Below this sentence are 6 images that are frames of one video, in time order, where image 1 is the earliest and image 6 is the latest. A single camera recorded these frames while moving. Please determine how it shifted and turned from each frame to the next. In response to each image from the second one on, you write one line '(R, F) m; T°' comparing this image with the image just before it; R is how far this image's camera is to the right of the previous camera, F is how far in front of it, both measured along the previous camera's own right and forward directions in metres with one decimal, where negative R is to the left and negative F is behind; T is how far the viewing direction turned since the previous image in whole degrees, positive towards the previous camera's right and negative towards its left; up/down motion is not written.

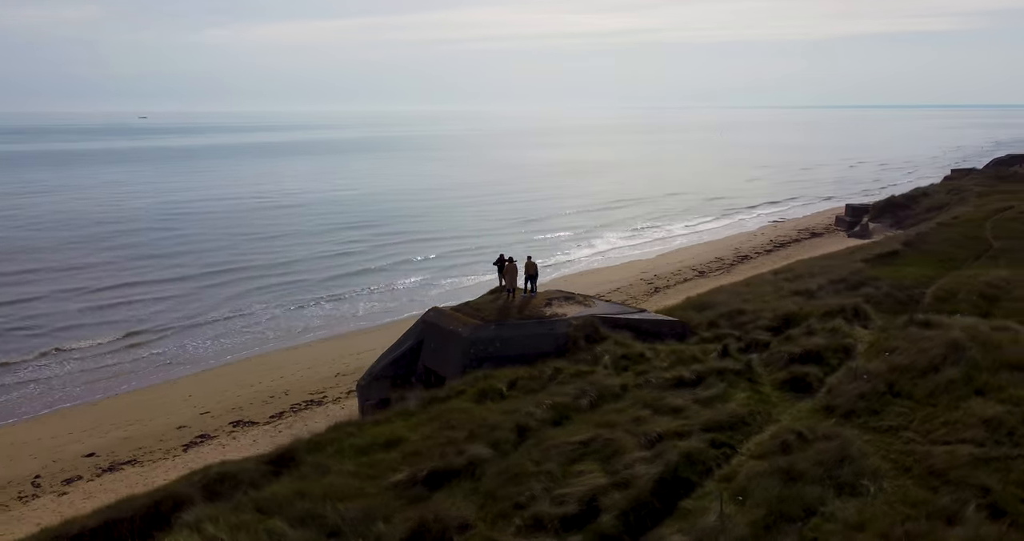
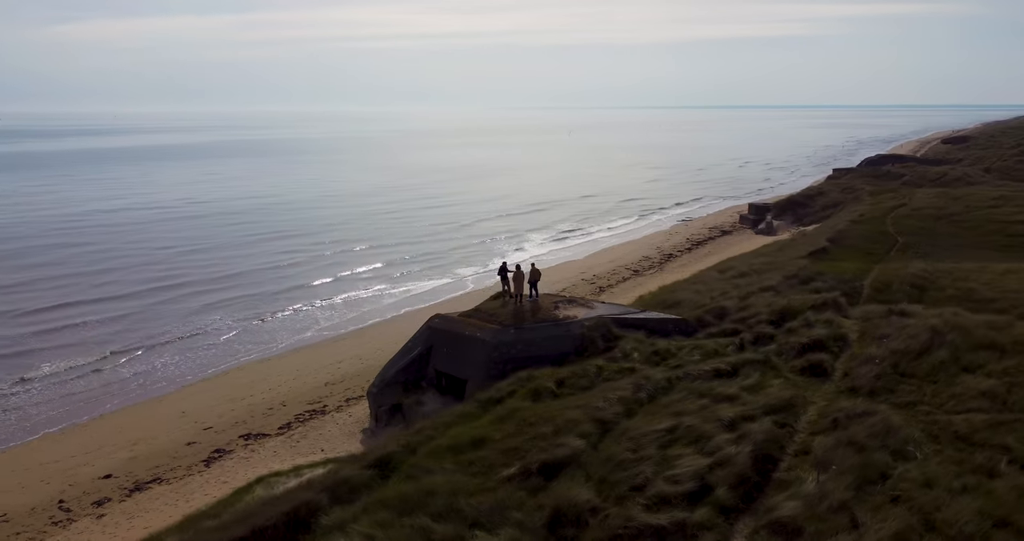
(-2.0, -0.6) m; +8°
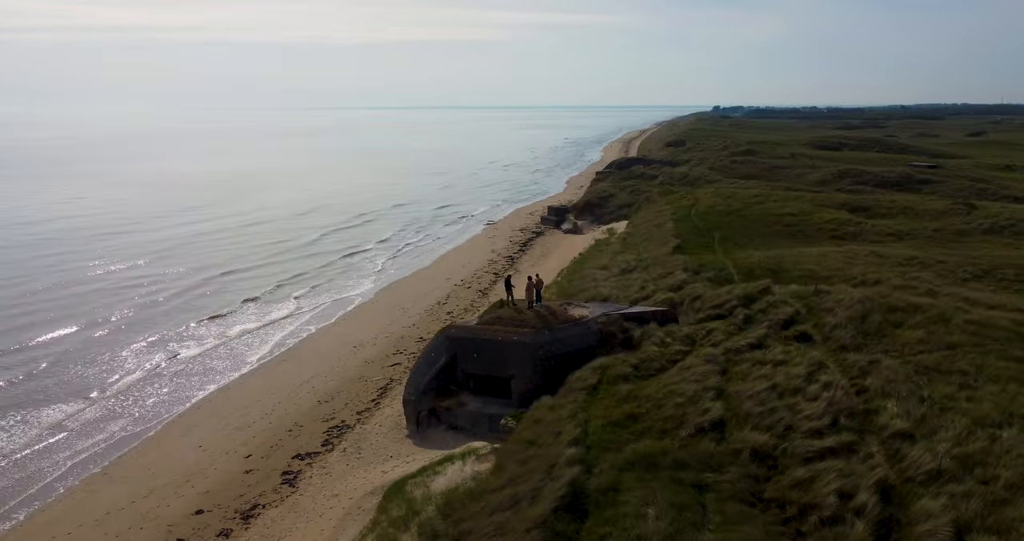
(-5.5, -1.2) m; +20°
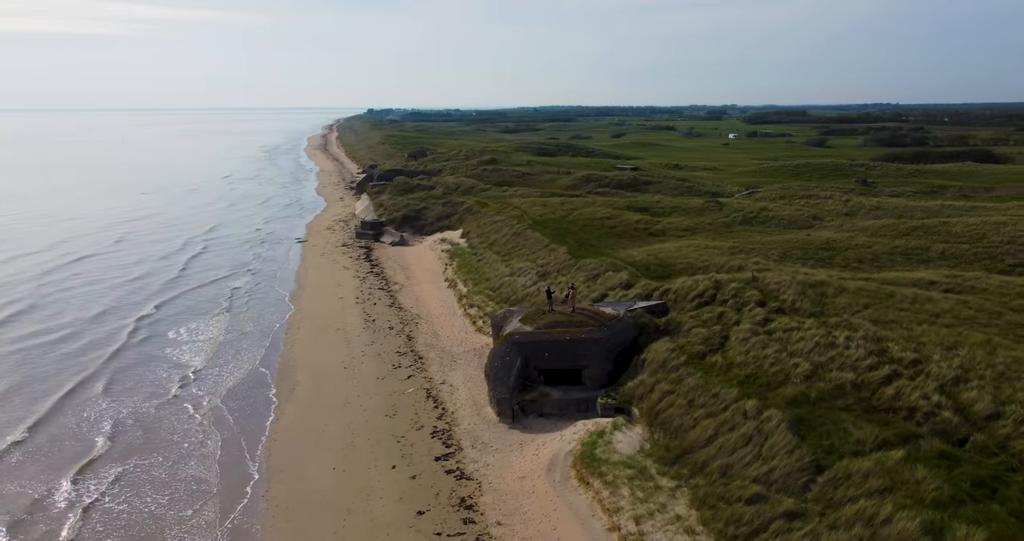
(-8.7, -1.5) m; +24°
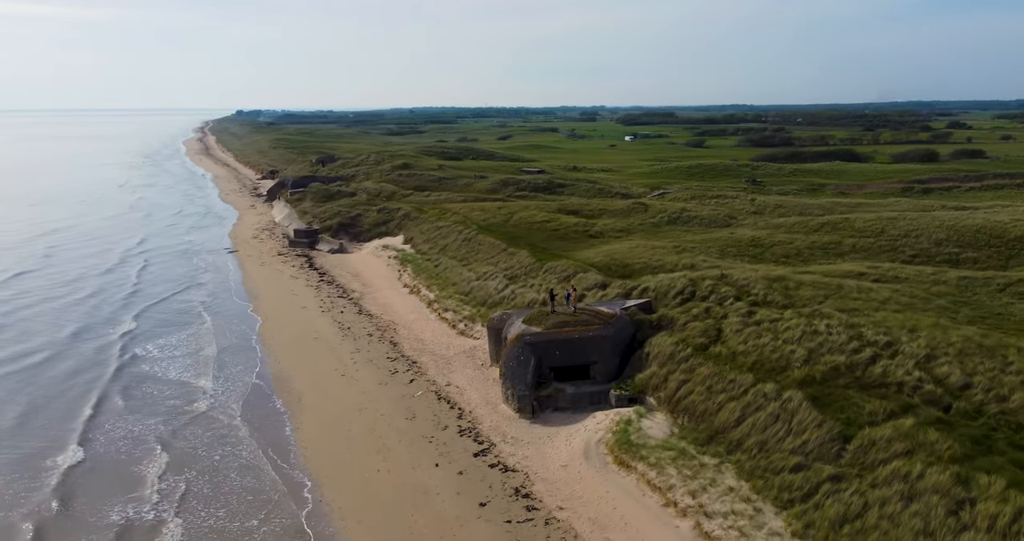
(-3.3, -1.0) m; +9°
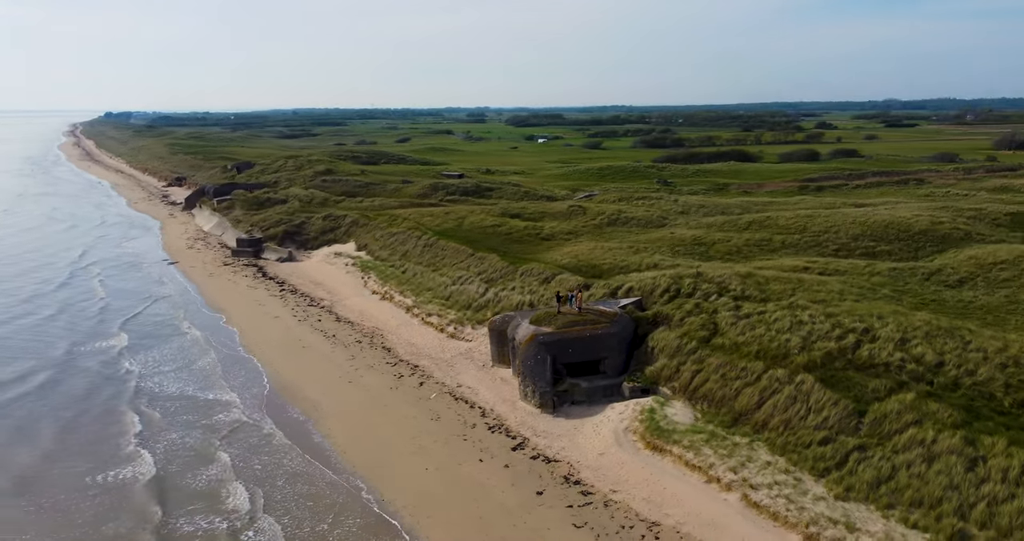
(-3.3, -1.0) m; +8°
